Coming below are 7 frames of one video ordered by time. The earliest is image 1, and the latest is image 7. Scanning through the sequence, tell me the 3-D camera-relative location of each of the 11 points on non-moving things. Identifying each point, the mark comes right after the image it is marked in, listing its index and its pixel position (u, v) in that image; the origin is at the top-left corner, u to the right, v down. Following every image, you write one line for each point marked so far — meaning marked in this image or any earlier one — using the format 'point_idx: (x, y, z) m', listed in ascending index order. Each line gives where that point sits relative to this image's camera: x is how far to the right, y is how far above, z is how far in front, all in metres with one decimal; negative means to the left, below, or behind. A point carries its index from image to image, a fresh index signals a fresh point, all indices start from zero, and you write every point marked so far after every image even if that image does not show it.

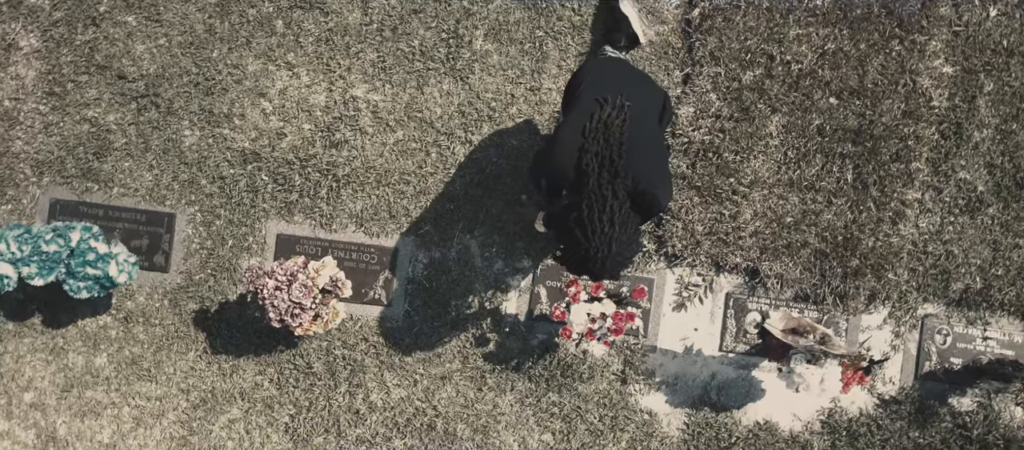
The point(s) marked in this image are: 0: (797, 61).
0: (+2.6, +1.5, +7.4) m
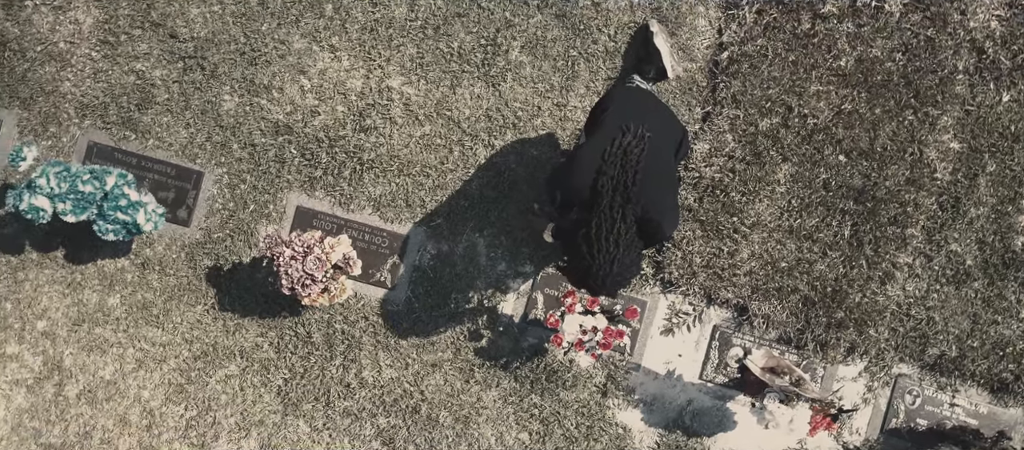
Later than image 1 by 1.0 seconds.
0: (+2.9, +1.1, +7.7) m
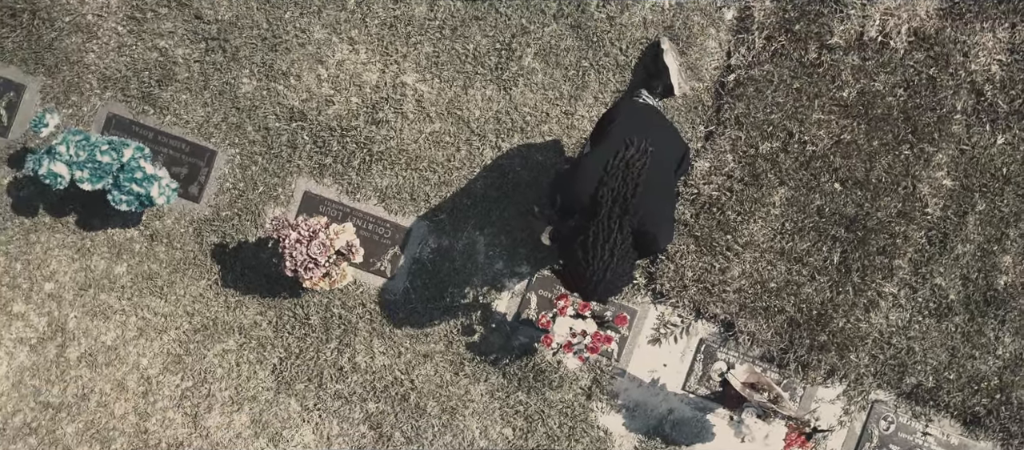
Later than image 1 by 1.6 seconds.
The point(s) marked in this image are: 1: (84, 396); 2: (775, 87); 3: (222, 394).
0: (+3.0, +0.8, +7.9) m
1: (-4.2, -1.7, +7.9) m
2: (+2.6, +1.4, +7.9) m
3: (-2.9, -1.7, +8.0) m
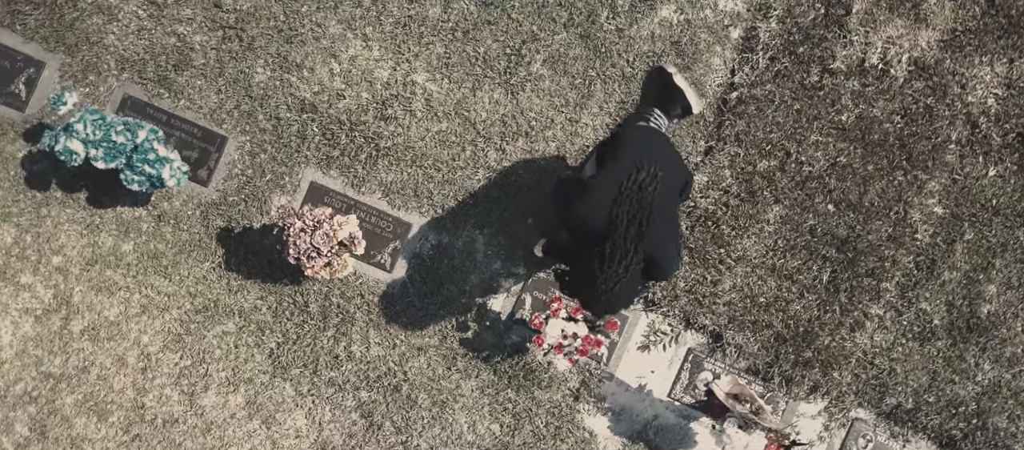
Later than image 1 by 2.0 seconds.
0: (+3.0, +0.6, +8.1) m
1: (-4.3, -1.5, +8.1) m
2: (+2.7, +1.2, +8.1) m
3: (-3.0, -1.5, +8.2) m
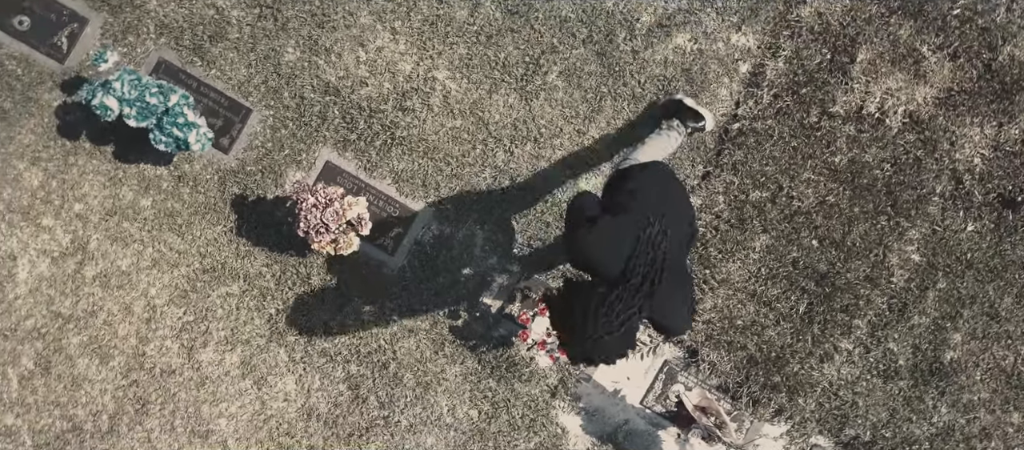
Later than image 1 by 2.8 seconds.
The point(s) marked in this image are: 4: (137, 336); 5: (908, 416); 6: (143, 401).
0: (+3.1, +0.3, +8.5) m
1: (-4.5, -0.9, +8.5) m
2: (+2.8, +0.9, +8.5) m
3: (-3.2, -1.2, +8.6) m
4: (-4.0, -1.2, +8.5) m
5: (+4.2, -2.0, +8.5) m
6: (-3.9, -1.9, +8.5) m
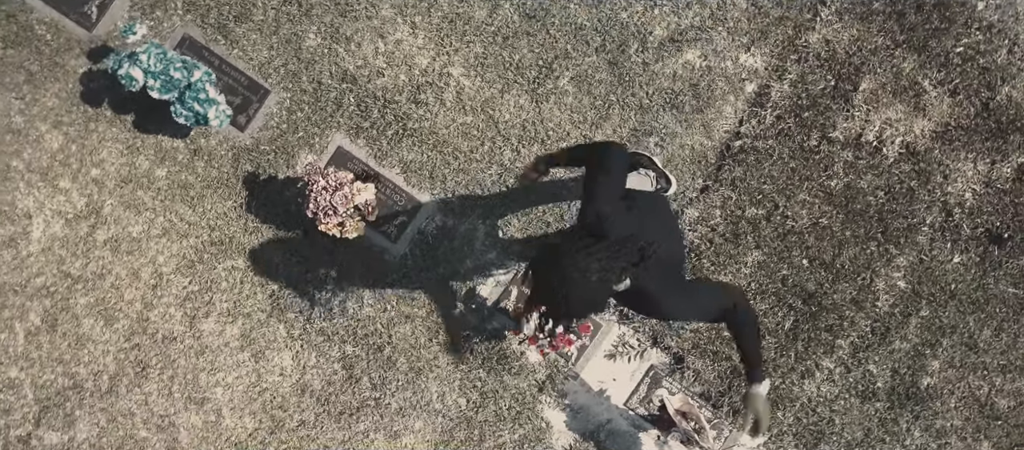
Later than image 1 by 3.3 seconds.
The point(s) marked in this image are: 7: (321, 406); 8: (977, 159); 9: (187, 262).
0: (+3.1, +0.1, +8.8) m
1: (-4.5, -0.5, +8.8) m
2: (+2.9, +0.7, +8.8) m
3: (-3.2, -0.9, +8.8) m
4: (-4.1, -0.8, +8.8) m
5: (+4.1, -2.3, +8.8) m
6: (-4.1, -1.5, +8.8) m
7: (-2.1, -2.0, +8.9) m
8: (+5.1, +0.7, +8.7) m
9: (-3.6, -0.4, +8.8) m
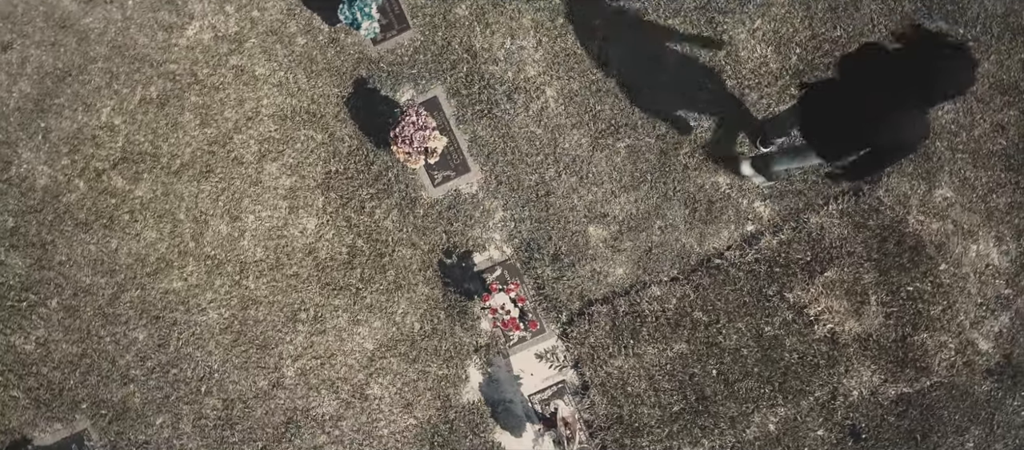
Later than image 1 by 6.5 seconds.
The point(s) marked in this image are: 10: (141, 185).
0: (+2.9, -1.5, +10.8) m
1: (-4.0, +1.8, +10.7) m
2: (+3.0, -0.9, +10.8) m
3: (-3.0, +0.9, +10.9) m
4: (-3.7, +1.4, +10.8) m
5: (+2.5, -4.1, +10.9) m
6: (-4.1, +0.8, +10.8) m
7: (-2.7, -0.6, +10.9) m
8: (+4.9, -2.0, +10.8) m
9: (-3.1, +1.5, +10.8) m
10: (-5.0, +0.5, +10.8) m
